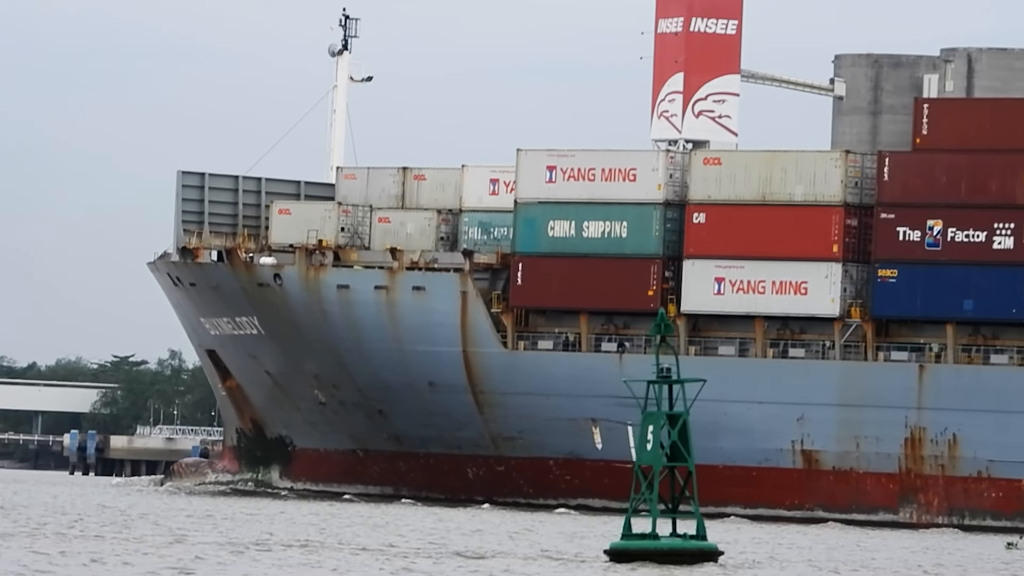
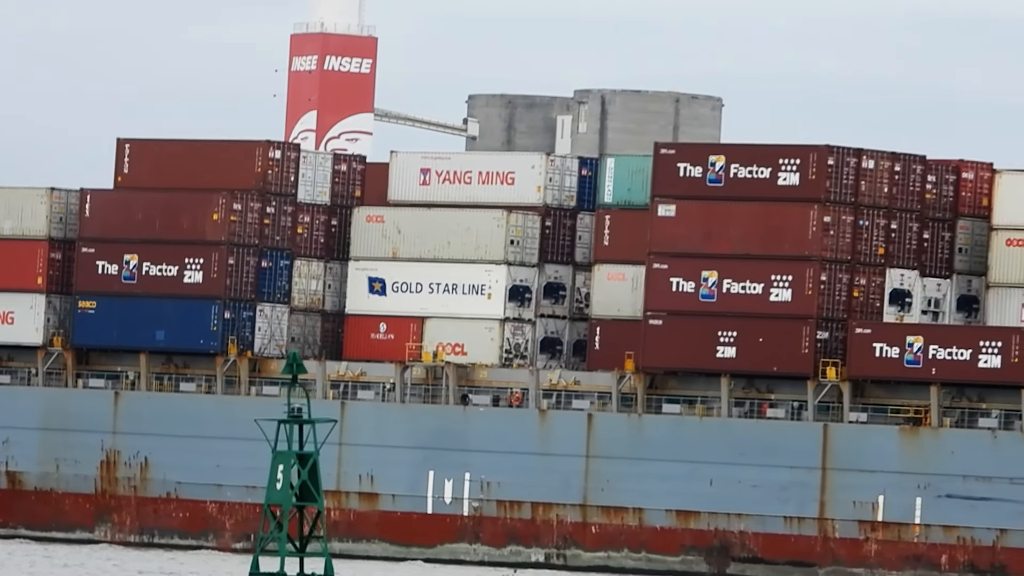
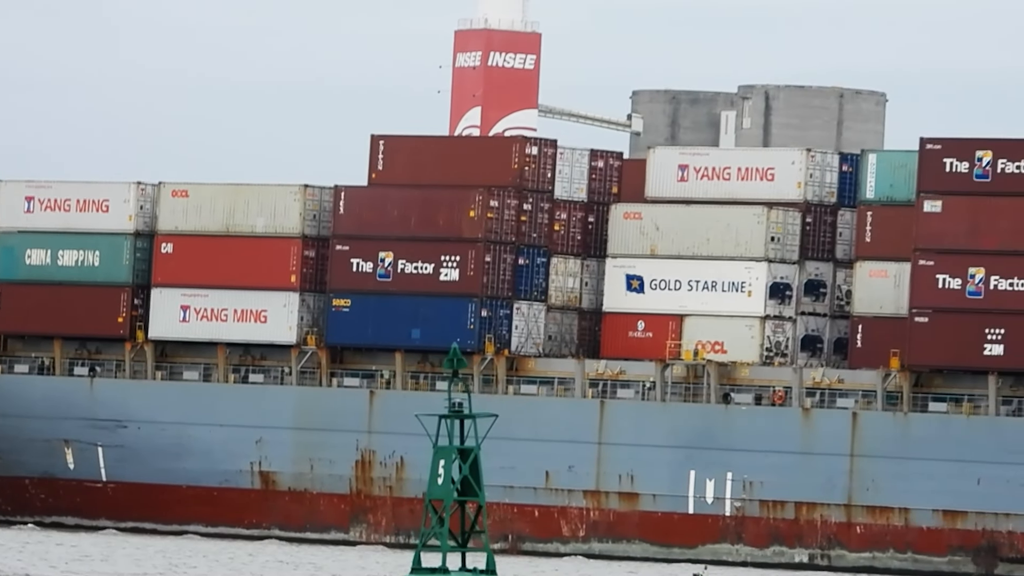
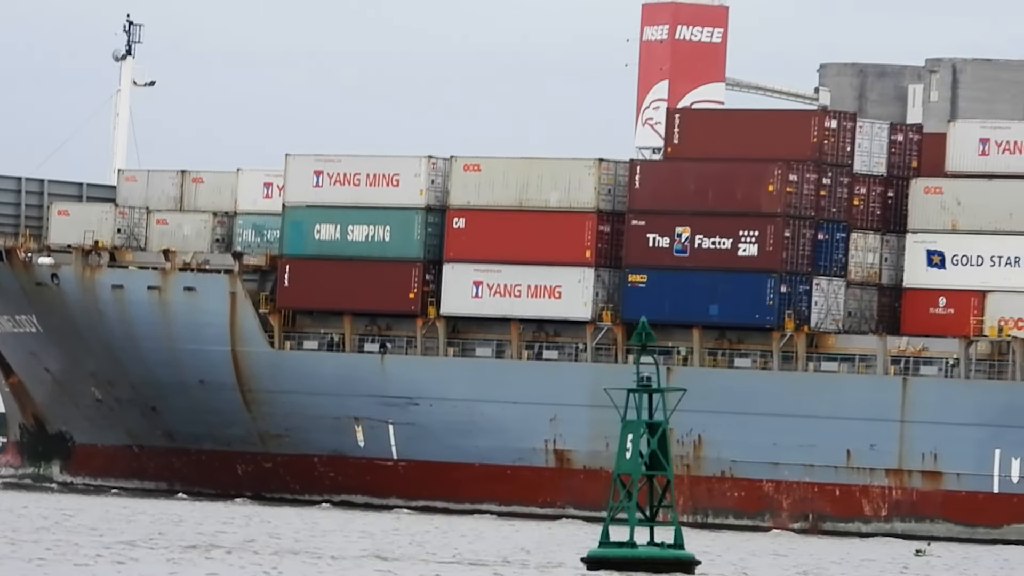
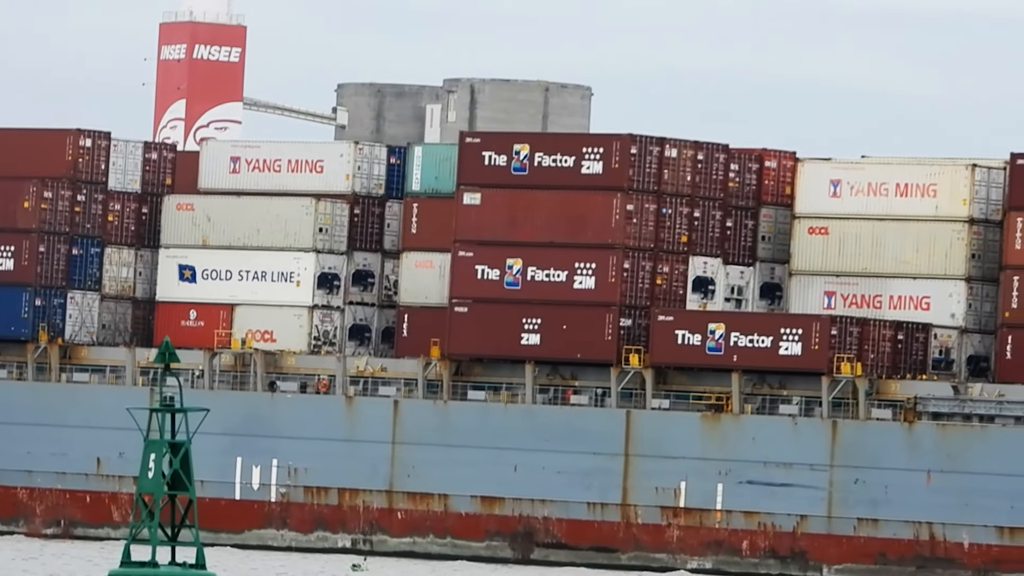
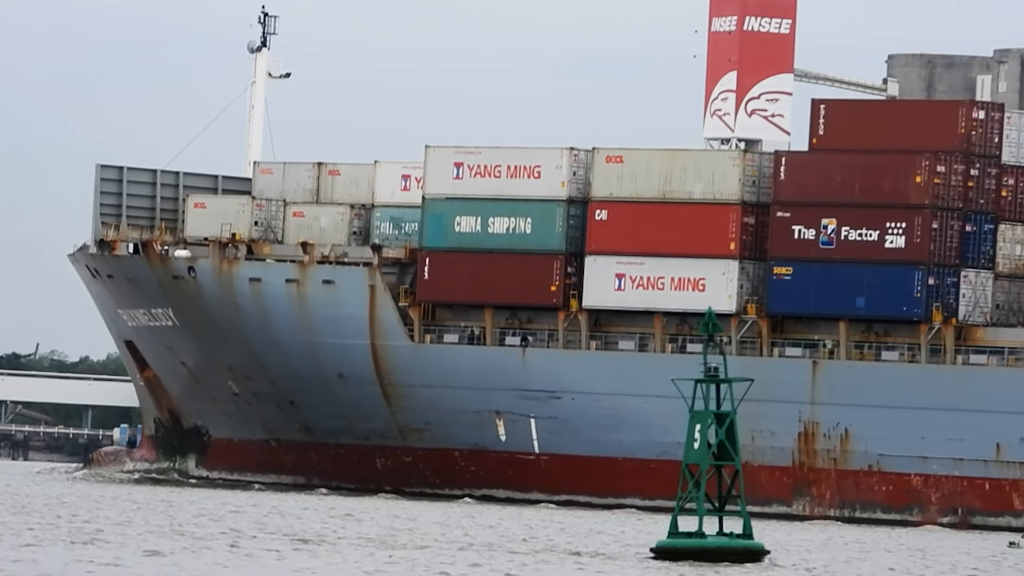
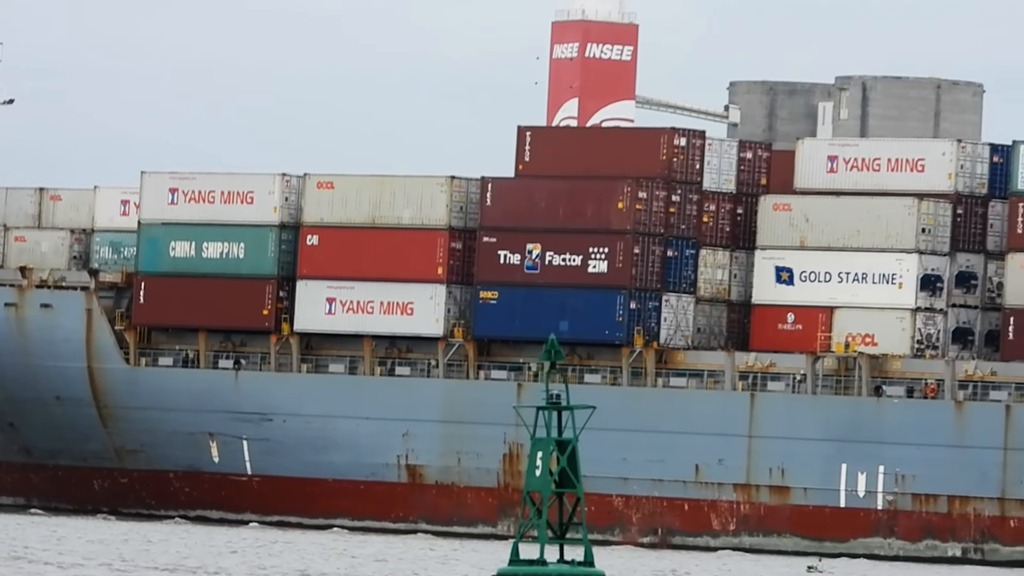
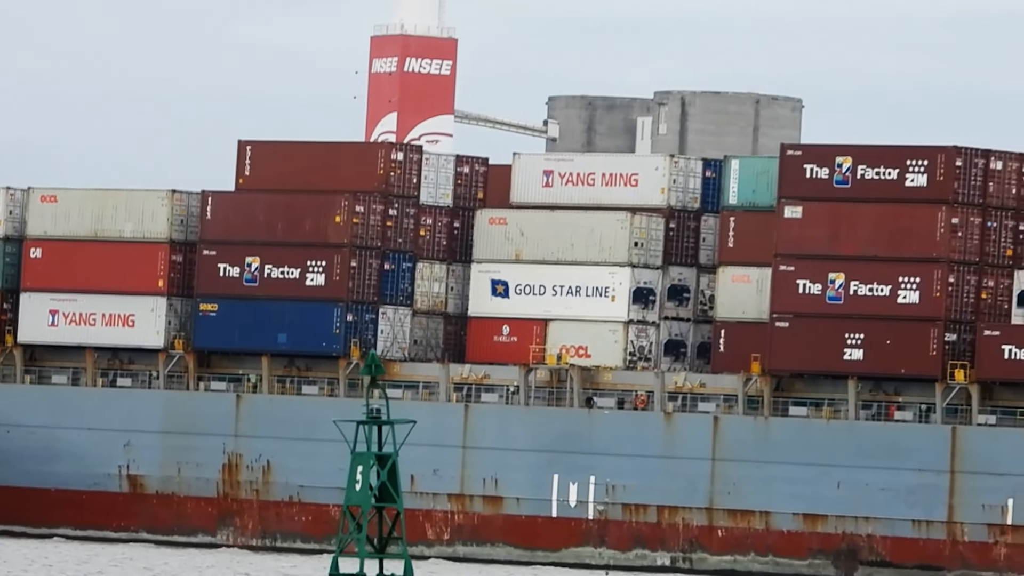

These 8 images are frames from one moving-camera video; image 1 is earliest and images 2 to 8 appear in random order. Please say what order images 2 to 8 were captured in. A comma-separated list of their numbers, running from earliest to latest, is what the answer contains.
6, 4, 7, 3, 8, 2, 5
